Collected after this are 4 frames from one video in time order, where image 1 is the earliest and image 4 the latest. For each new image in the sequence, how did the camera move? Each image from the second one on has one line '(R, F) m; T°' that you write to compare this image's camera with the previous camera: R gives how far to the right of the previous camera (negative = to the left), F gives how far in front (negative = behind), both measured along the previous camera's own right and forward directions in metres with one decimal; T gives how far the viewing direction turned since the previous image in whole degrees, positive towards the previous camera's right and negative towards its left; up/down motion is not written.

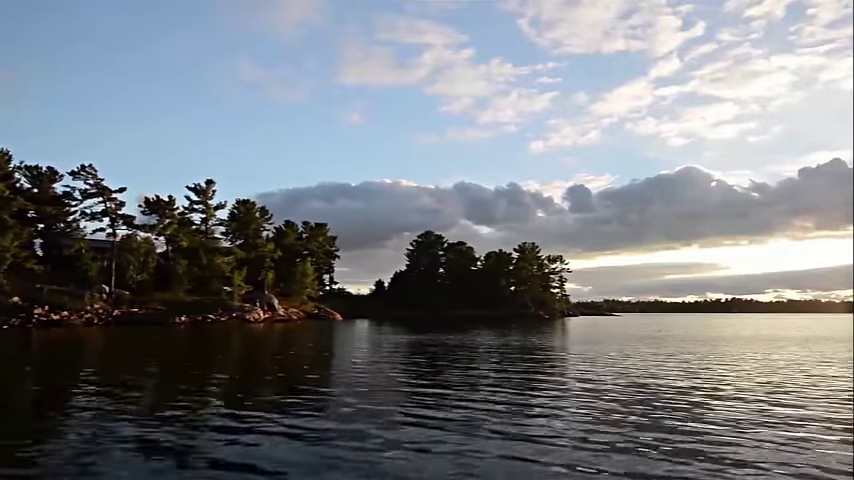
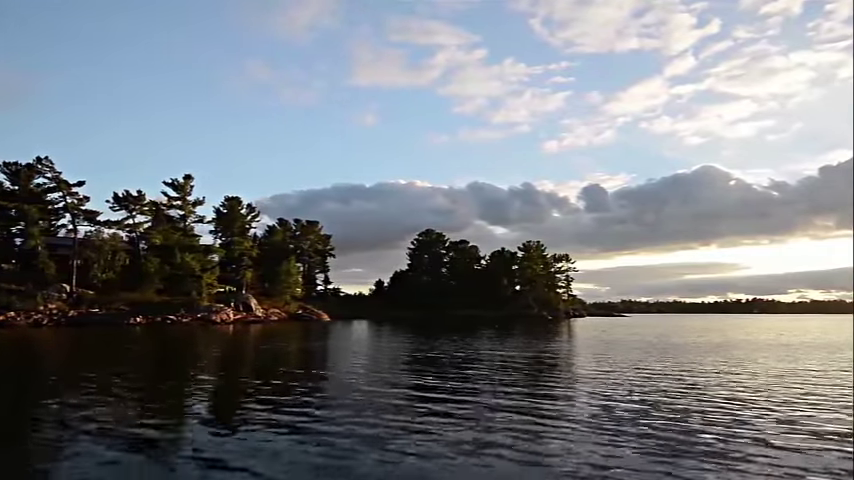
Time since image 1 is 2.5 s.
(+2.4, +3.2) m; -1°
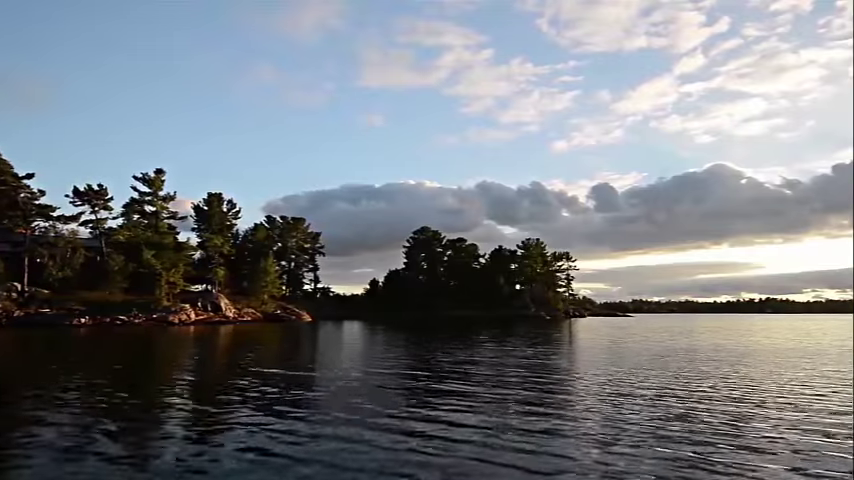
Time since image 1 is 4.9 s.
(+2.3, +3.0) m; -1°
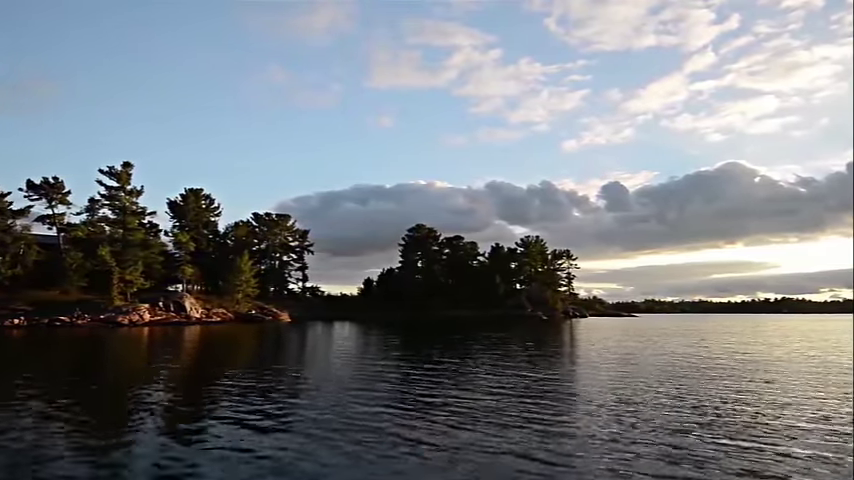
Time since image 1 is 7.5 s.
(+2.5, +3.1) m; -1°
